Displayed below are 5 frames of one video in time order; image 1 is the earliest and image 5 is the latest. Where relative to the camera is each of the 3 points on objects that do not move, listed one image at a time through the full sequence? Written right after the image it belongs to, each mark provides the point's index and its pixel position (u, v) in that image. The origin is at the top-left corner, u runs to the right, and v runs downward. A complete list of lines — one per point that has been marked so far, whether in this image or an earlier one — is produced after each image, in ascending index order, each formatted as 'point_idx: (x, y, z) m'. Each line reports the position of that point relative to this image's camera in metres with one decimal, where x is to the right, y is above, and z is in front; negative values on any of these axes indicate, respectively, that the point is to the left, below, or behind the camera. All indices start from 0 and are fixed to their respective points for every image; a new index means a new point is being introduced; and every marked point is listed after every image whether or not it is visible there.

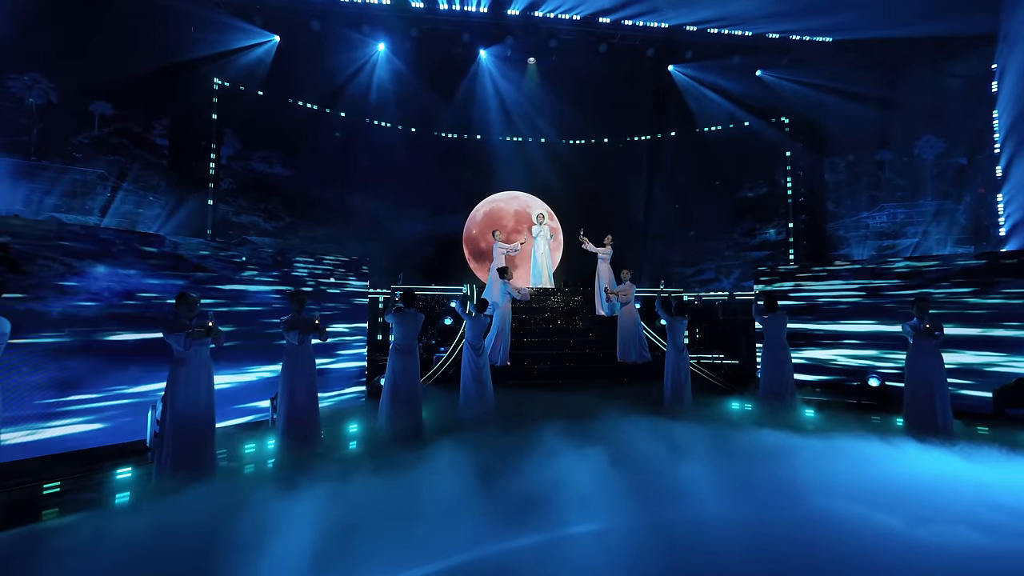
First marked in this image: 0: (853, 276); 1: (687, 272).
0: (+5.8, +0.2, +8.6) m
1: (+5.1, +0.5, +14.6) m
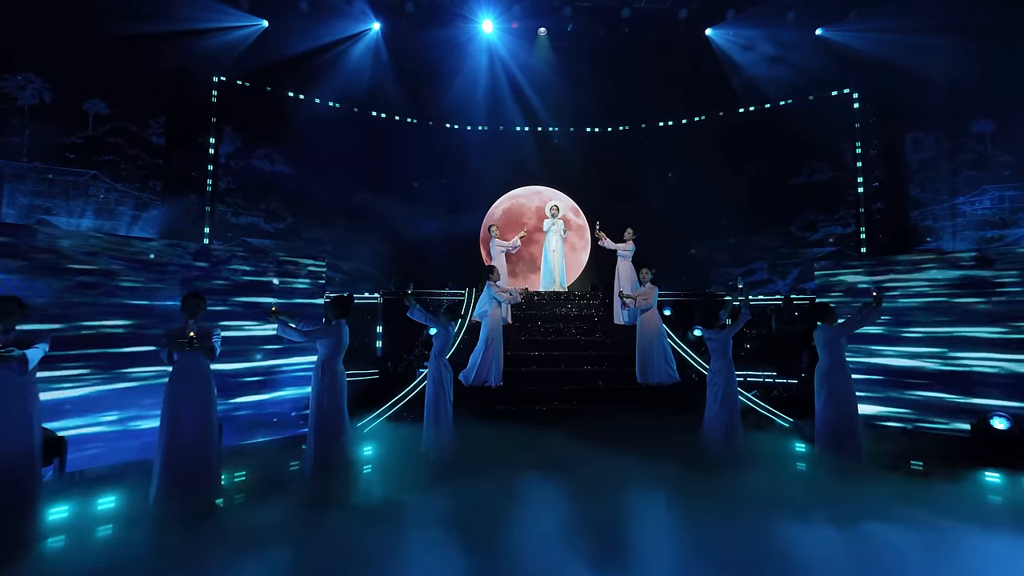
0: (+5.6, +0.2, +6.5) m
1: (+5.6, +0.4, +12.5) m
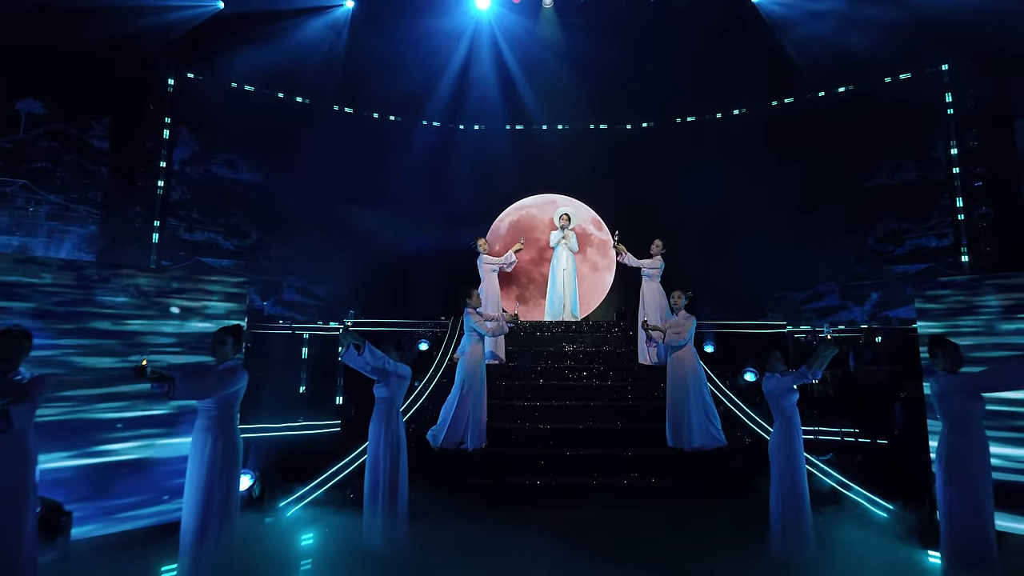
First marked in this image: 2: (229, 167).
0: (+5.3, -0.1, +4.0) m
1: (+5.7, -0.2, +10.0) m
2: (-5.4, +2.3, +9.7) m
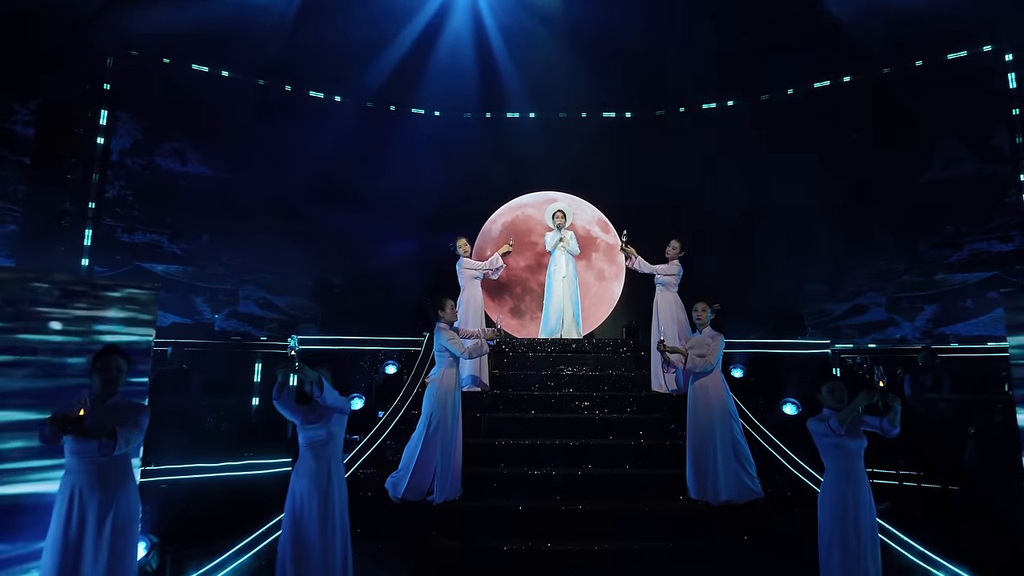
0: (+5.1, -0.1, +2.6) m
1: (+5.5, -0.4, +8.6) m
2: (-5.6, +2.2, +8.4) m
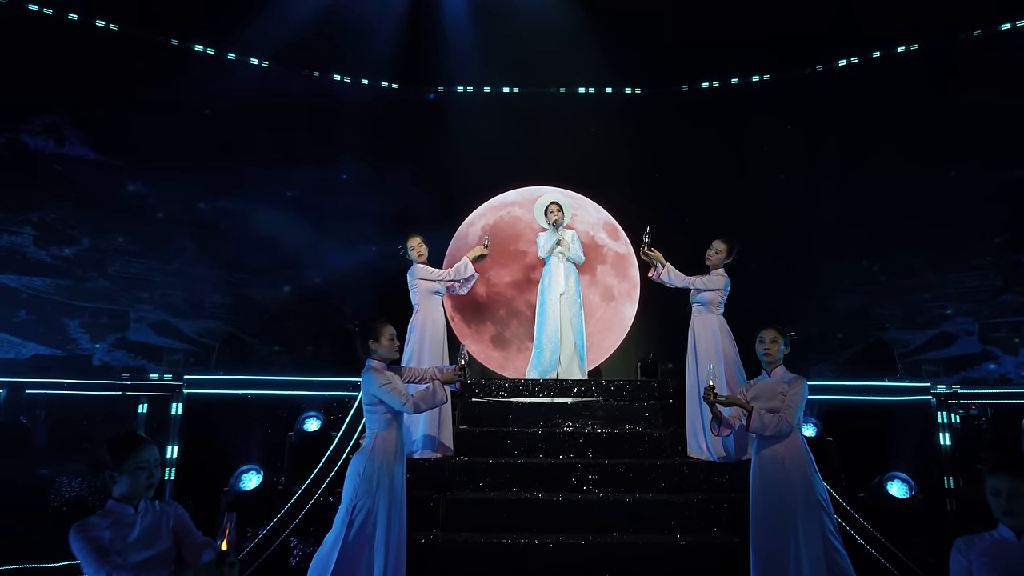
0: (+4.9, -0.1, +0.7) m
1: (+5.3, -0.7, +6.7) m
2: (-5.8, +1.9, +6.5) m
